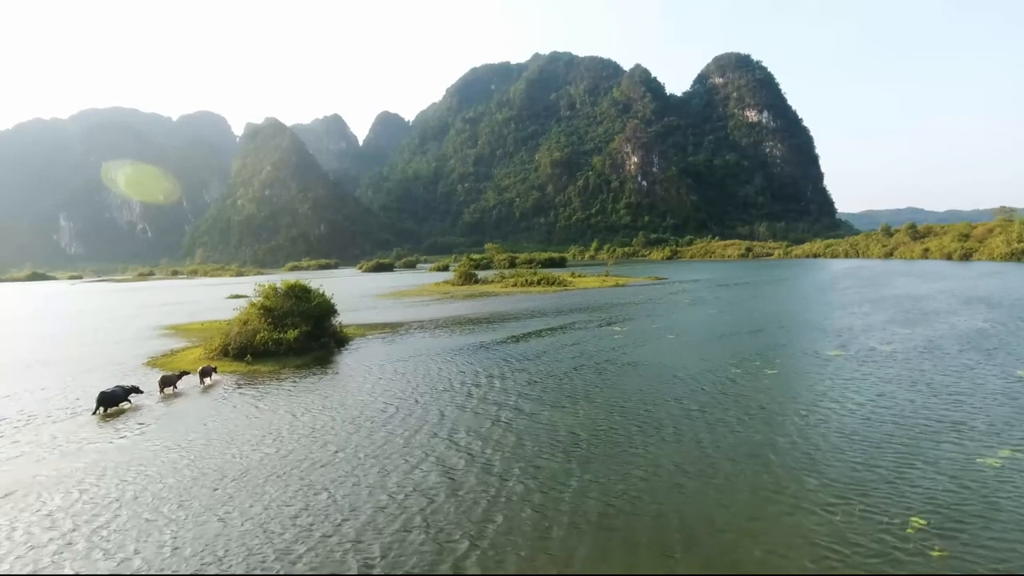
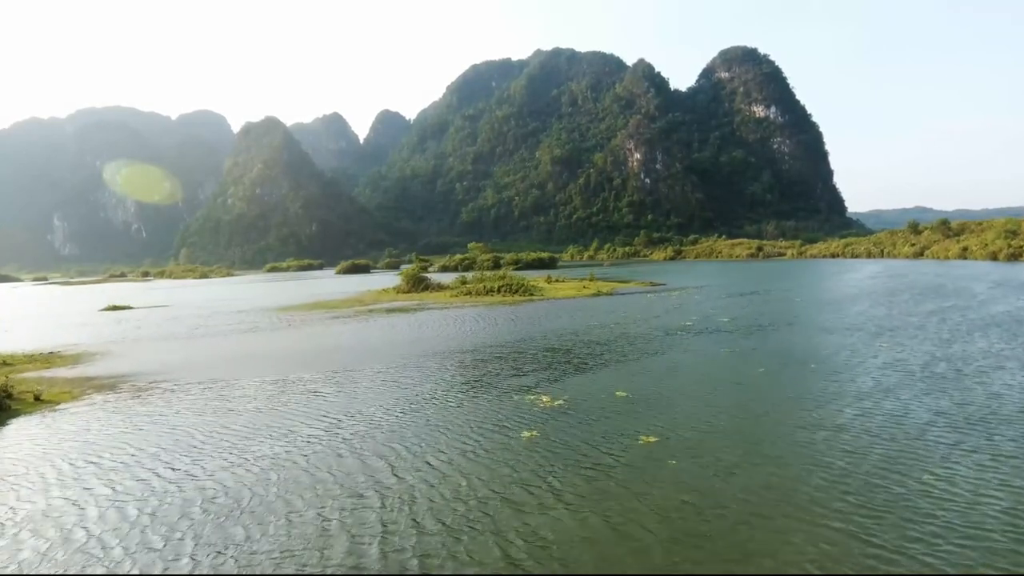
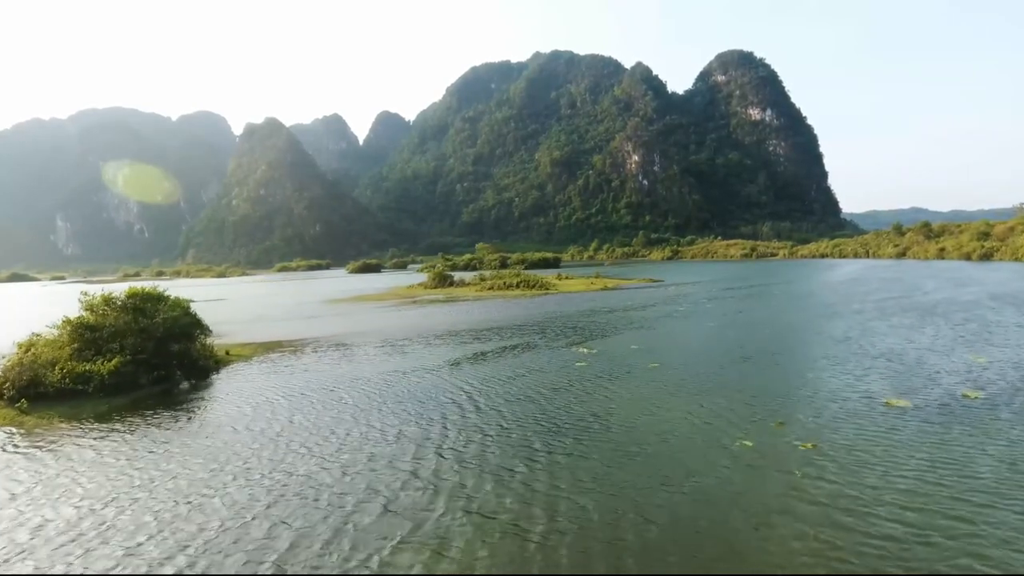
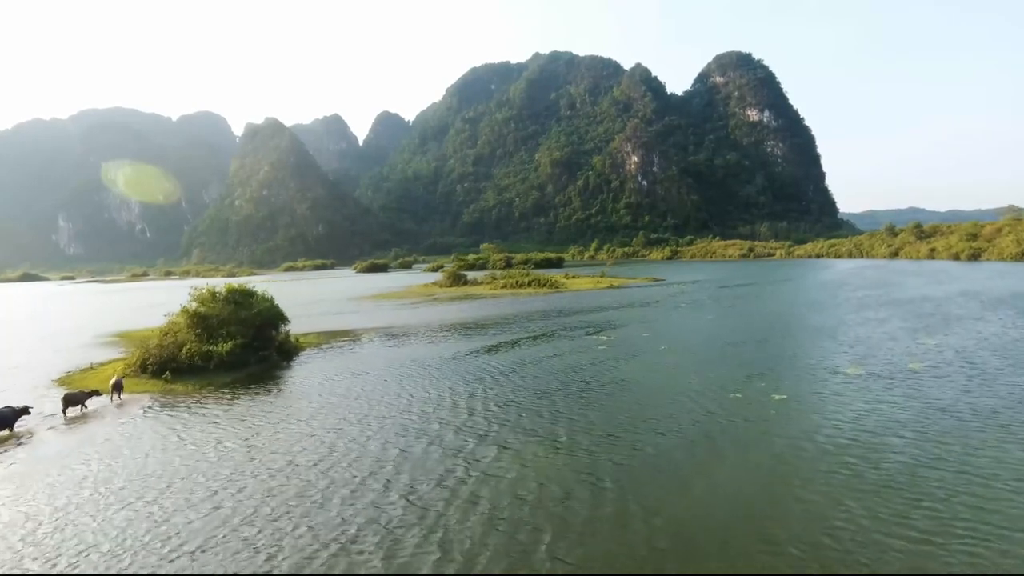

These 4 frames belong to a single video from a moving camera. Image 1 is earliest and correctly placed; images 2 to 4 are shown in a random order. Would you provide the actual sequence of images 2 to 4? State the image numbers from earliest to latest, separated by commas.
4, 3, 2
